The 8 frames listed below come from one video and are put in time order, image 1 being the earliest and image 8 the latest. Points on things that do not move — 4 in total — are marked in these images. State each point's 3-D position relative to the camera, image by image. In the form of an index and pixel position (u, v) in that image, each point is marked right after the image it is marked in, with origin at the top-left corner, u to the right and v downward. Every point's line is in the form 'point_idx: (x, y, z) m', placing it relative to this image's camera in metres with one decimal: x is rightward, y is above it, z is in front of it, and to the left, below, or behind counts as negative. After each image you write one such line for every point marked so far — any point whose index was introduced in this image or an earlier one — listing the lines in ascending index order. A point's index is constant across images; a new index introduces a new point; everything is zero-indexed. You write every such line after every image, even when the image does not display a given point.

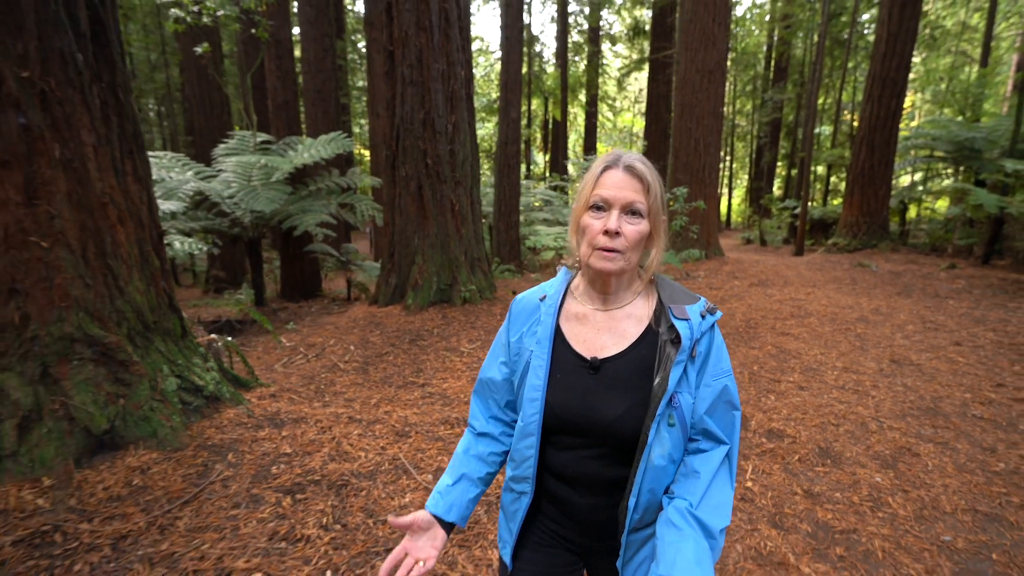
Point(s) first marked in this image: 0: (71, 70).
0: (-2.1, +1.0, +2.6) m
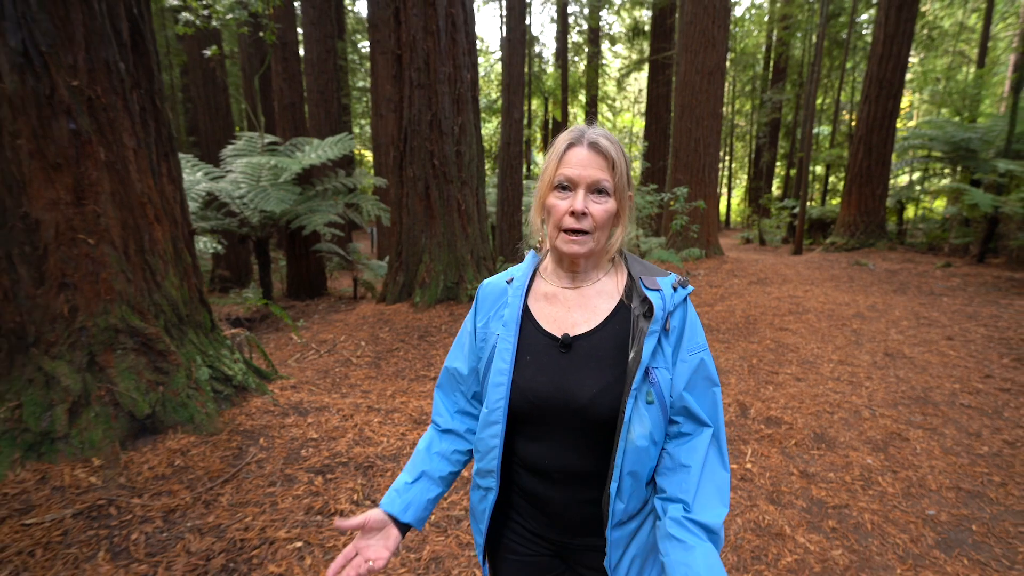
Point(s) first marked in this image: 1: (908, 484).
0: (-2.0, +1.1, +2.8) m
1: (+2.0, -1.0, +2.8) m
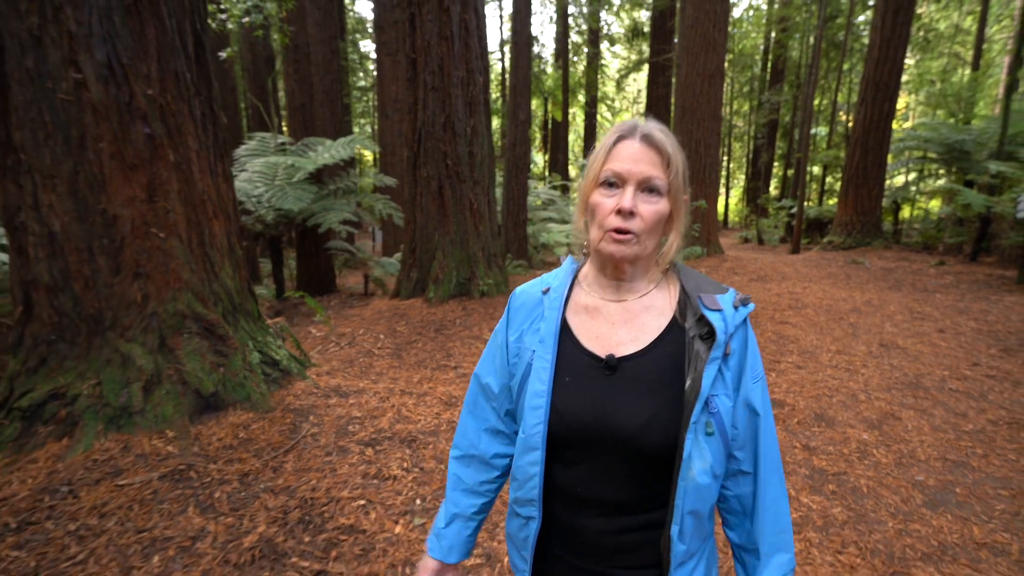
0: (-1.8, +1.1, +3.1) m
1: (+2.2, -0.9, +3.1) m
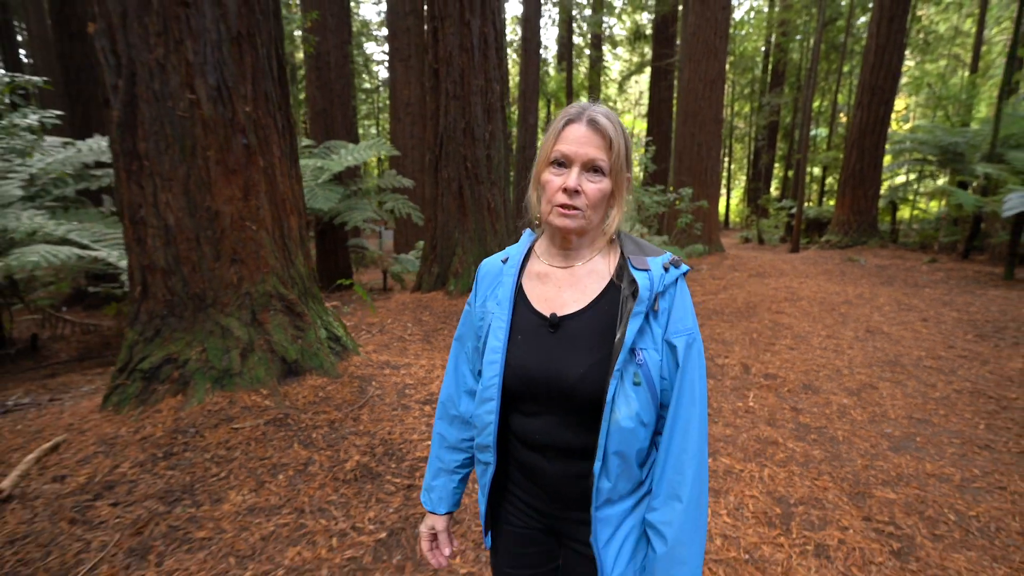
0: (-1.6, +1.2, +3.7) m
1: (+2.4, -0.8, +3.7) m
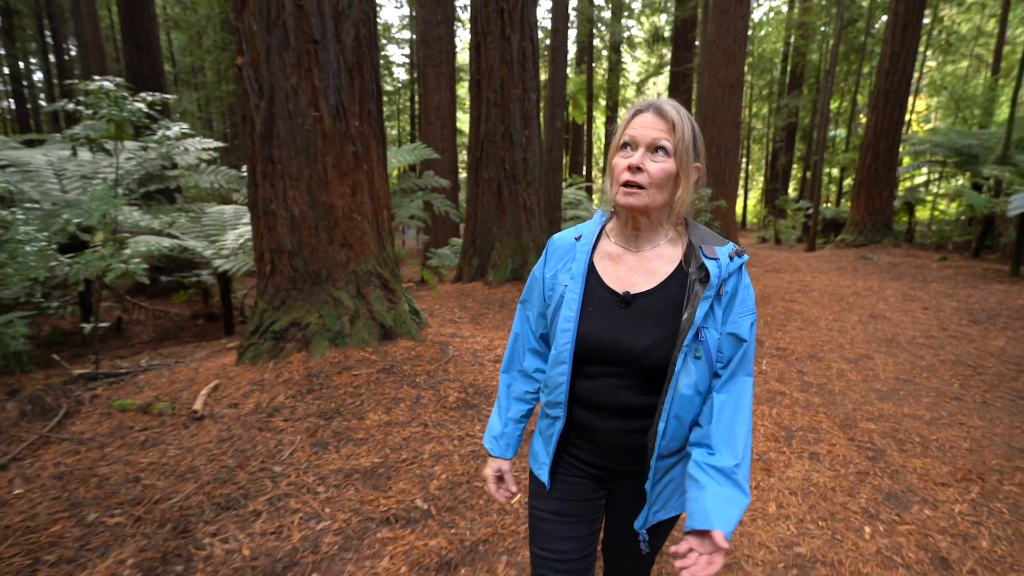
0: (-1.2, +1.4, +4.5) m
1: (+2.8, -0.7, +4.5) m
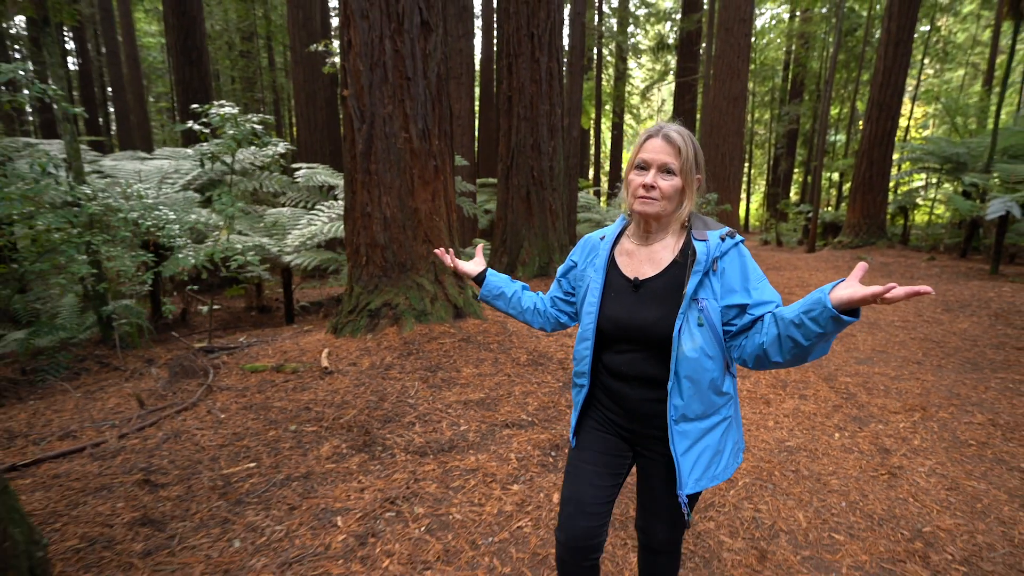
0: (-0.7, +1.5, +5.6) m
1: (+3.3, -0.6, +5.5) m
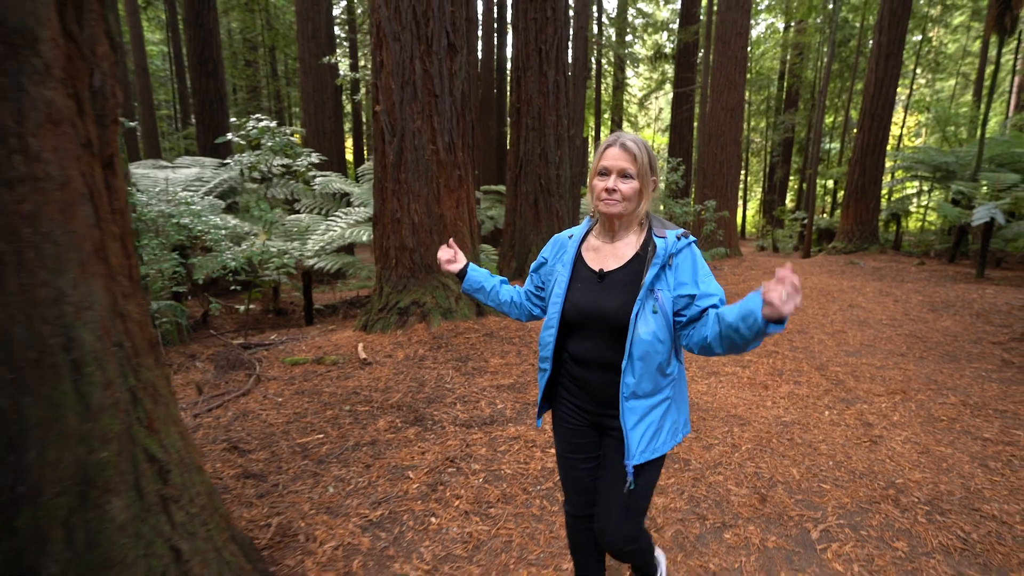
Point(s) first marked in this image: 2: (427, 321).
0: (-0.5, +1.5, +6.1) m
1: (+3.5, -0.6, +6.0) m
2: (-0.9, -0.3, +5.7) m
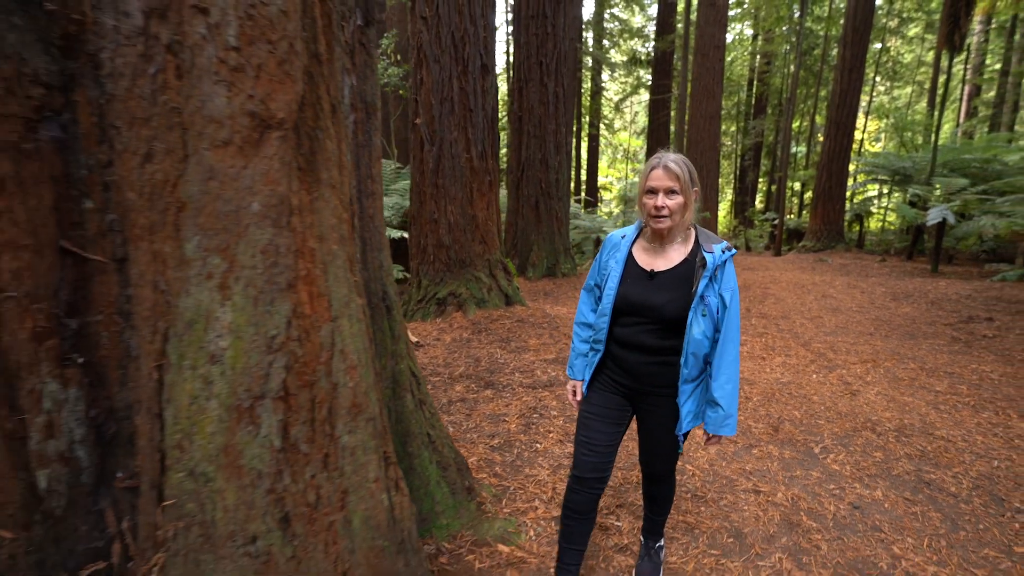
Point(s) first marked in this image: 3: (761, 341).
0: (-0.2, +1.6, +6.8) m
1: (+3.8, -0.5, +6.9) m
2: (-0.6, -0.3, +6.5) m
3: (+2.7, -0.6, +6.0) m
